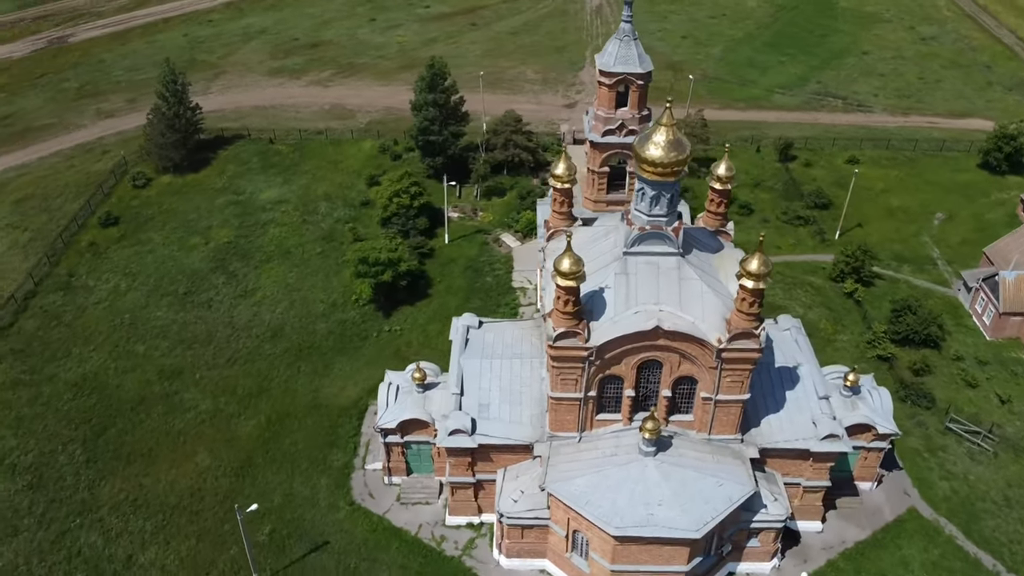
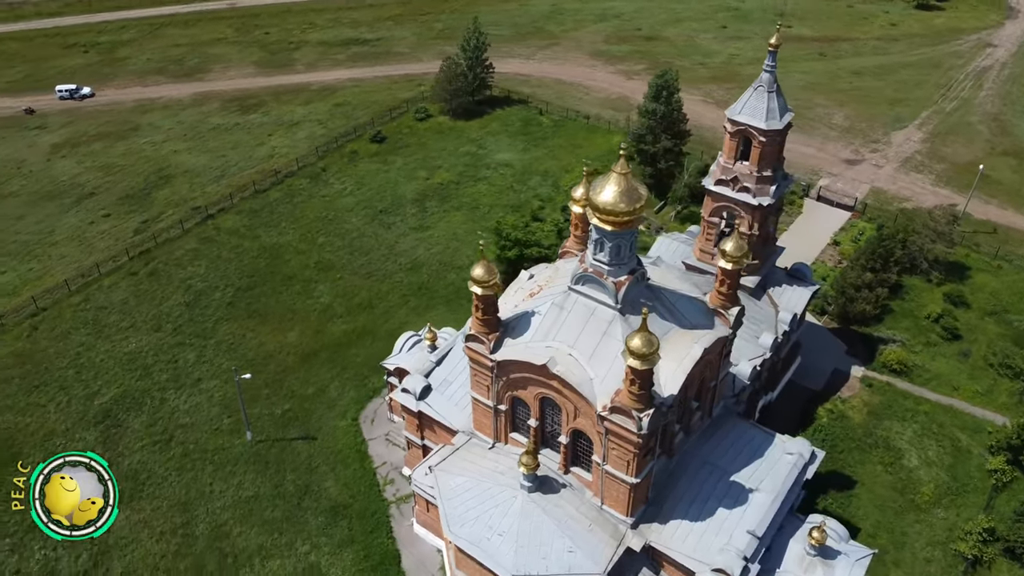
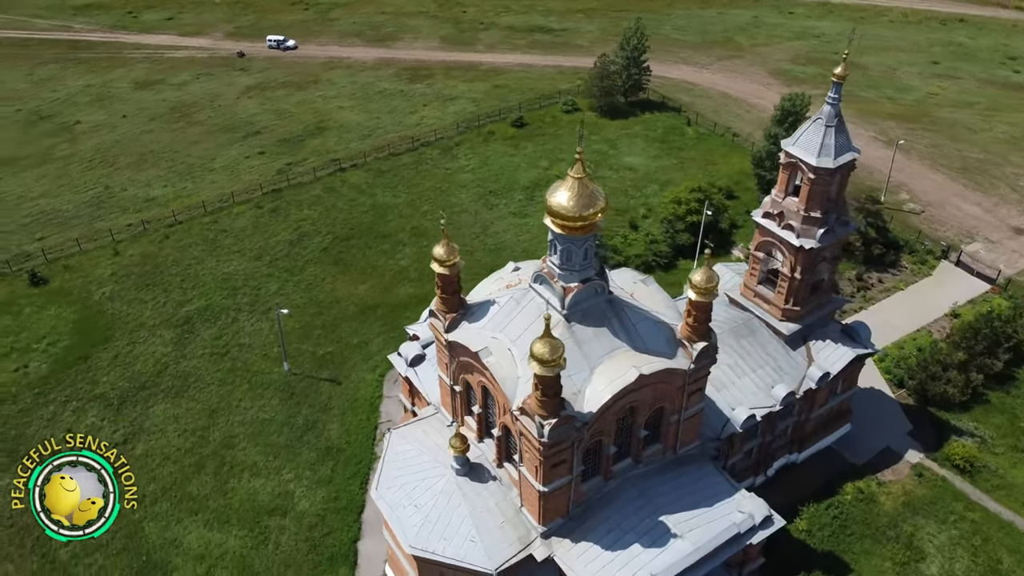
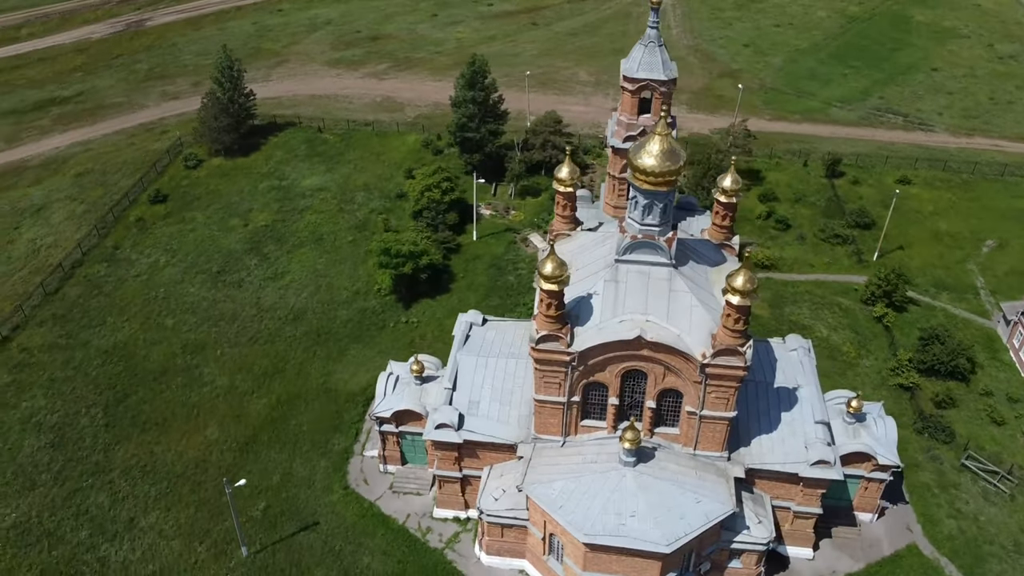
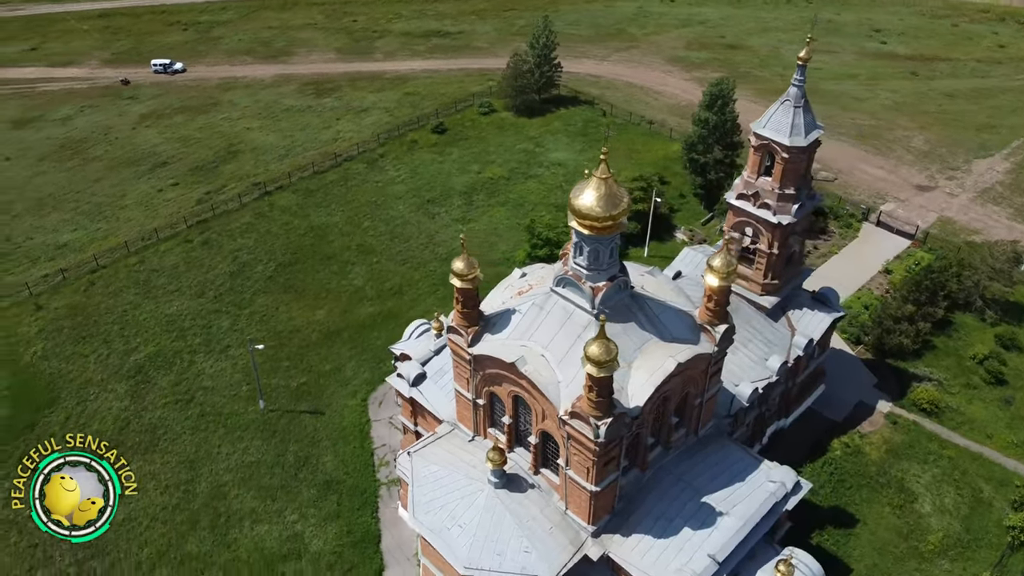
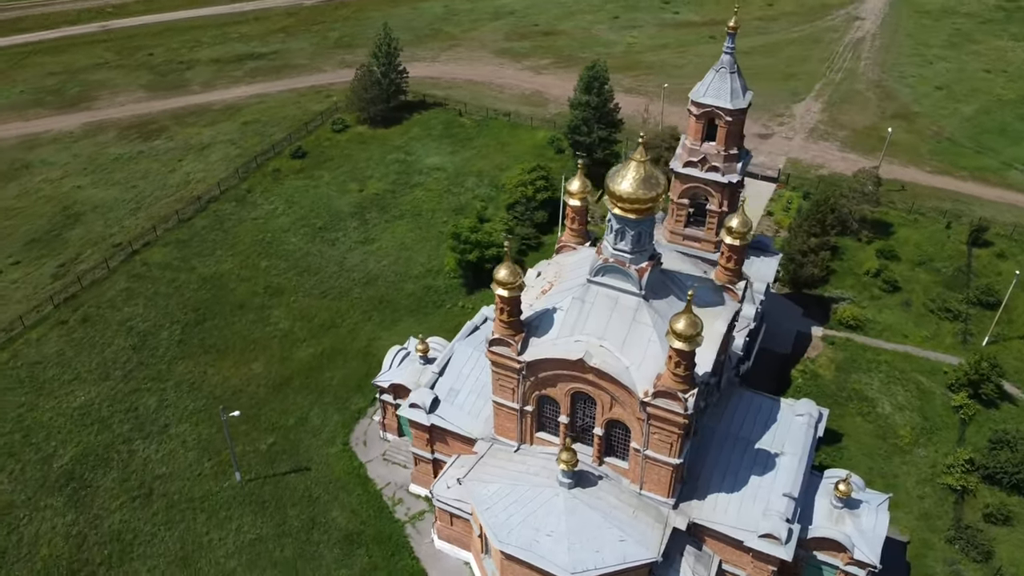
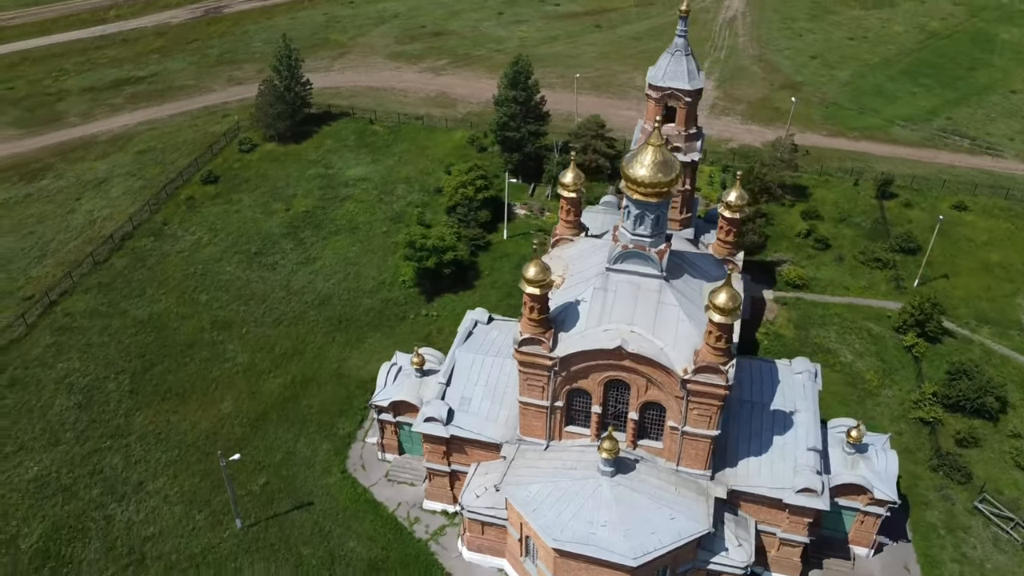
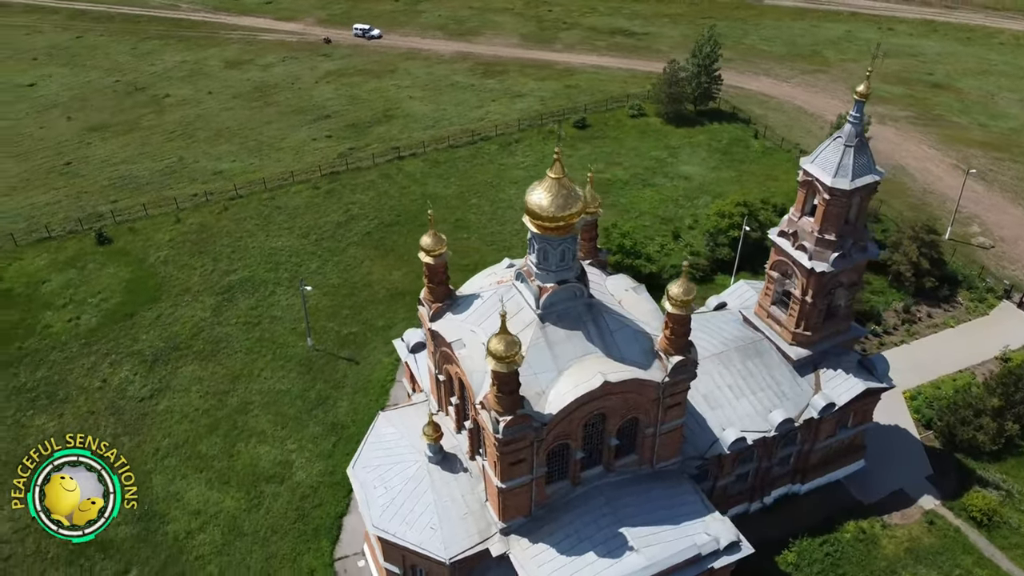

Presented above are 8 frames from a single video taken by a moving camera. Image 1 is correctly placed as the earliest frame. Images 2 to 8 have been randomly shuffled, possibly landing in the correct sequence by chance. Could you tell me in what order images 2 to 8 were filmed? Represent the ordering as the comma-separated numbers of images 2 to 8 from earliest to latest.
4, 7, 6, 2, 5, 3, 8
